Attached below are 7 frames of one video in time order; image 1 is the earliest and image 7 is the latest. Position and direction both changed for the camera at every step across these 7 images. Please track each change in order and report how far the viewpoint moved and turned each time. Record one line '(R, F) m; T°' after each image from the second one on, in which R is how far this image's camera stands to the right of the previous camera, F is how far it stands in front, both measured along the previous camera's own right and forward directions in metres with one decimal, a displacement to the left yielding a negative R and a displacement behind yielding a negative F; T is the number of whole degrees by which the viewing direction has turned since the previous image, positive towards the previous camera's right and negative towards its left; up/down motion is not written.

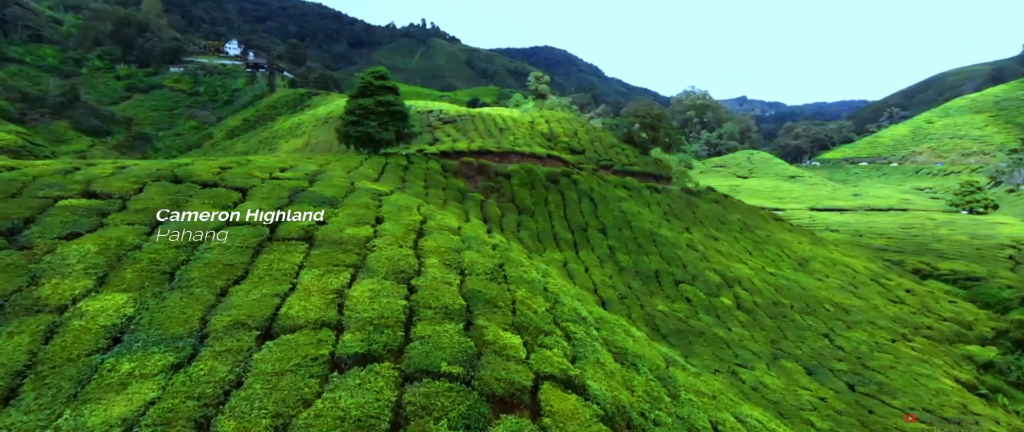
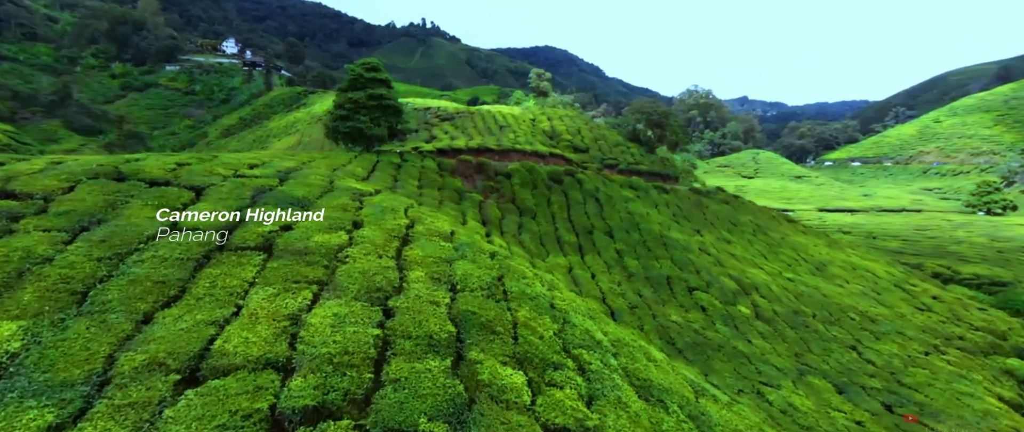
(0.0, +3.2) m; 0°
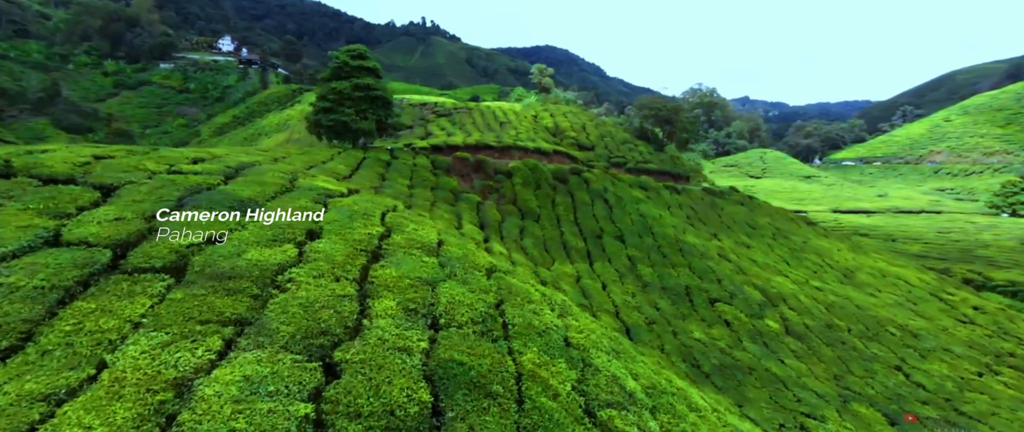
(0.0, +4.2) m; 0°
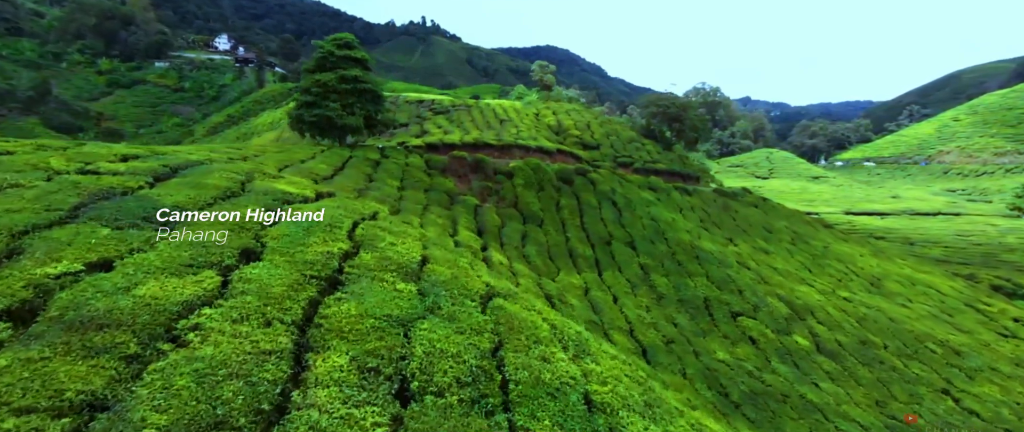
(0.0, +3.5) m; 0°
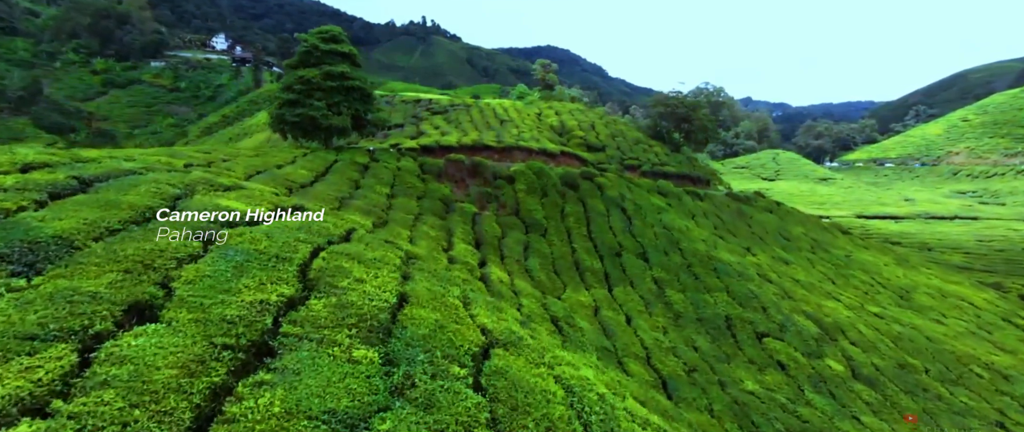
(0.0, +3.2) m; 0°
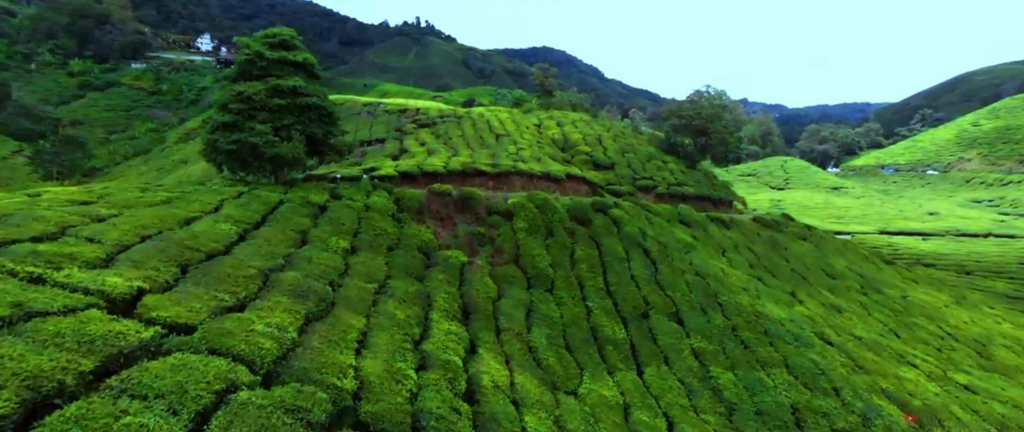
(-0.1, +7.5) m; 0°
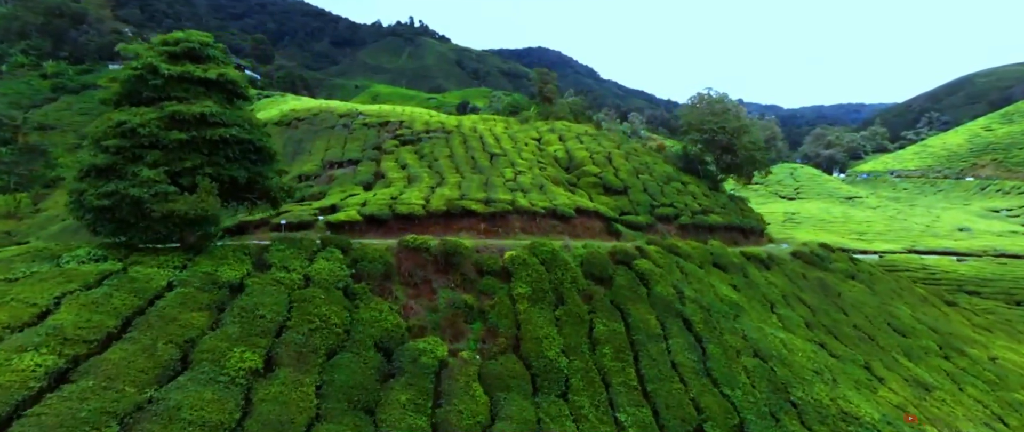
(-0.1, +8.0) m; 0°
